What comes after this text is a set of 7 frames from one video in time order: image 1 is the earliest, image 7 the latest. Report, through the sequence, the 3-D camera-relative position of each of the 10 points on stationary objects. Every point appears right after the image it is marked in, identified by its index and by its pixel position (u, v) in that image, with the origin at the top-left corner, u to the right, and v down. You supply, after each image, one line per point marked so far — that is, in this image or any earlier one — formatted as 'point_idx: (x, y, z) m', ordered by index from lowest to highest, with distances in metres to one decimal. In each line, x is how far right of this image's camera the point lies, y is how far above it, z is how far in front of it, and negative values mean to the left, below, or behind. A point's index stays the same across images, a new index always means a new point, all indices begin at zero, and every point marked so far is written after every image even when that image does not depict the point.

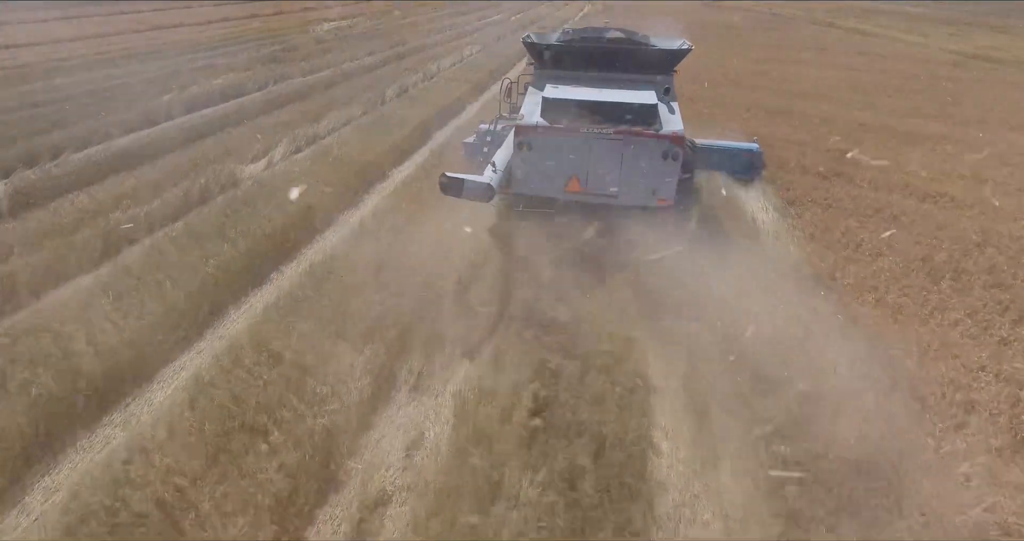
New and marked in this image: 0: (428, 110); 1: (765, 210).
0: (-2.2, +4.3, +15.0) m
1: (+4.0, +1.0, +8.8) m
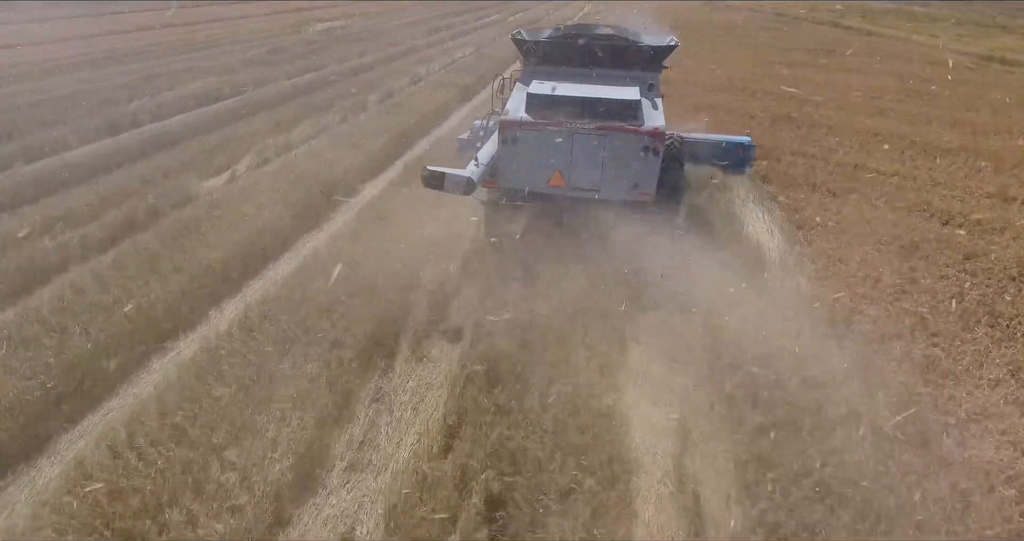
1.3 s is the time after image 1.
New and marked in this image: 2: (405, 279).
0: (-2.5, +3.8, +14.1) m
1: (+3.6, +0.5, +7.9) m
2: (-1.3, -0.1, +6.8) m
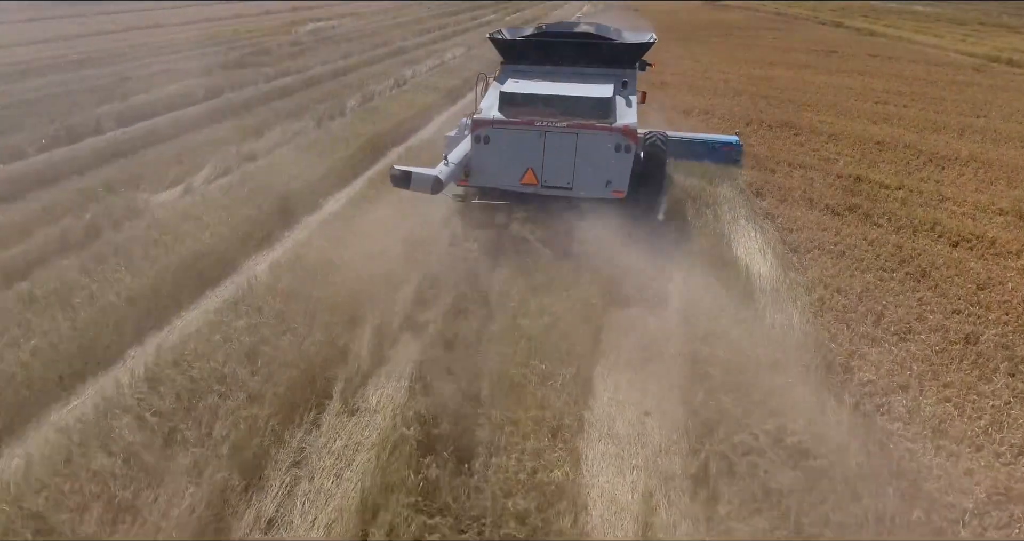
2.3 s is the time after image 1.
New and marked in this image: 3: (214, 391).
0: (-2.9, +3.5, +13.4) m
1: (+3.2, +0.2, +7.1) m
2: (-1.8, -0.4, +6.1) m
3: (-2.6, -1.1, +4.9) m
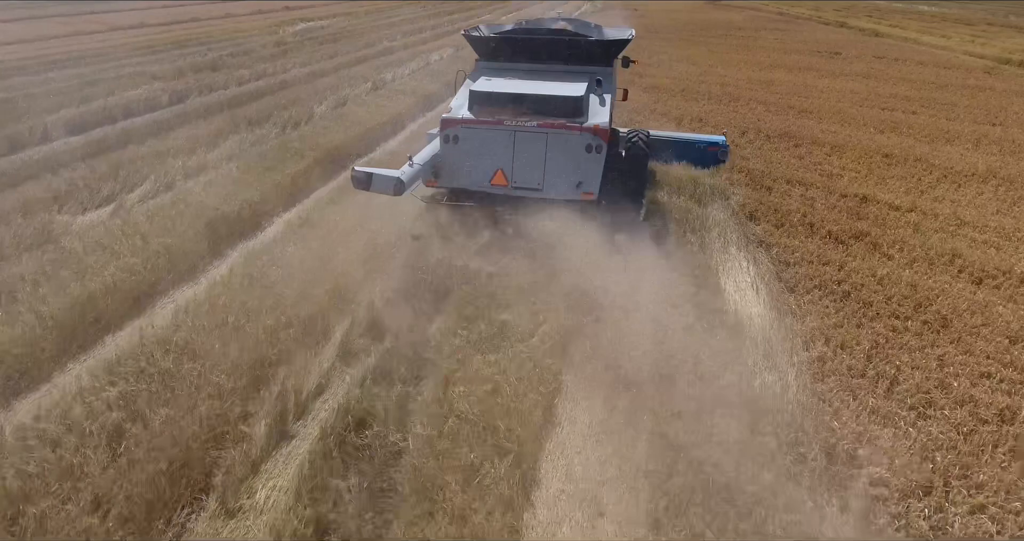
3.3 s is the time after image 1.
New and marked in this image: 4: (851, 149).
0: (-3.5, +3.0, +12.4) m
1: (+2.6, -0.3, +6.1) m
2: (-2.3, -0.9, +5.1) m
3: (-3.1, -1.5, +3.9) m
4: (+6.7, +2.4, +11.2) m
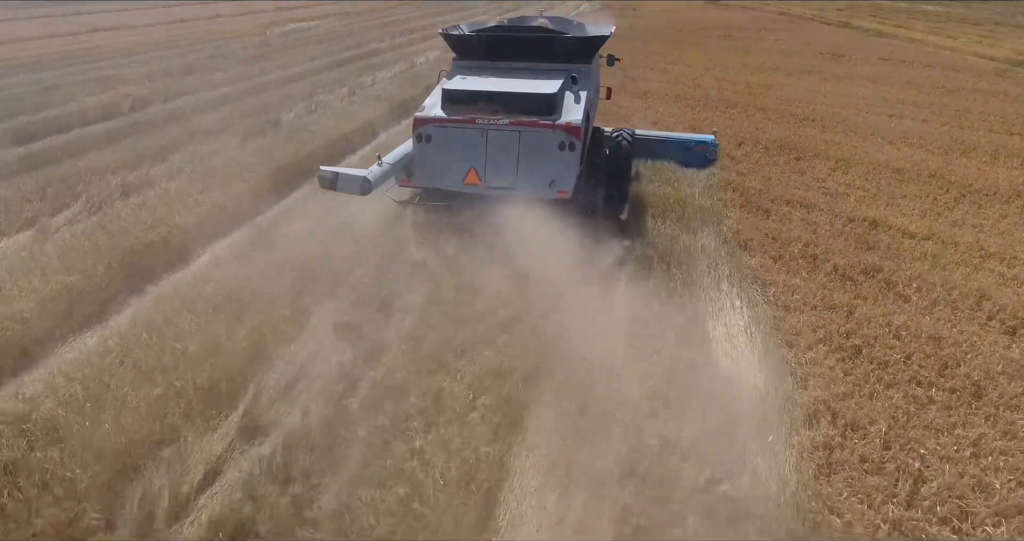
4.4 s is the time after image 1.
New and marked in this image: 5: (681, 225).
0: (-3.9, +2.6, +11.4) m
1: (+2.1, -0.8, +5.1) m
2: (-2.8, -1.3, +4.1) m
3: (-3.6, -2.0, +2.9) m
4: (+6.2, +1.9, +10.2) m
5: (+2.3, +0.6, +7.7) m
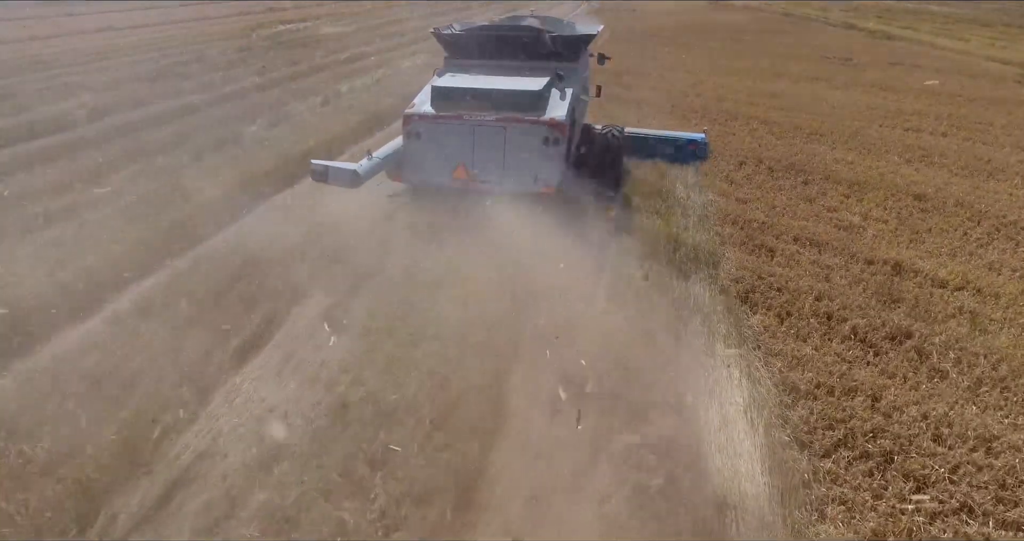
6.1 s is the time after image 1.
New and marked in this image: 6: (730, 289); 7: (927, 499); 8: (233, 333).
0: (-4.4, +2.0, +10.3) m
1: (+1.6, -1.4, +4.0) m
2: (-3.3, -1.9, +3.0) m
3: (-4.1, -2.6, +1.8) m
4: (+5.8, +1.3, +9.1) m
5: (+1.8, 0.0, +6.6) m
6: (+2.4, -0.2, +6.2) m
7: (+2.7, -1.5, +3.7) m
8: (-2.7, -0.6, +5.6) m
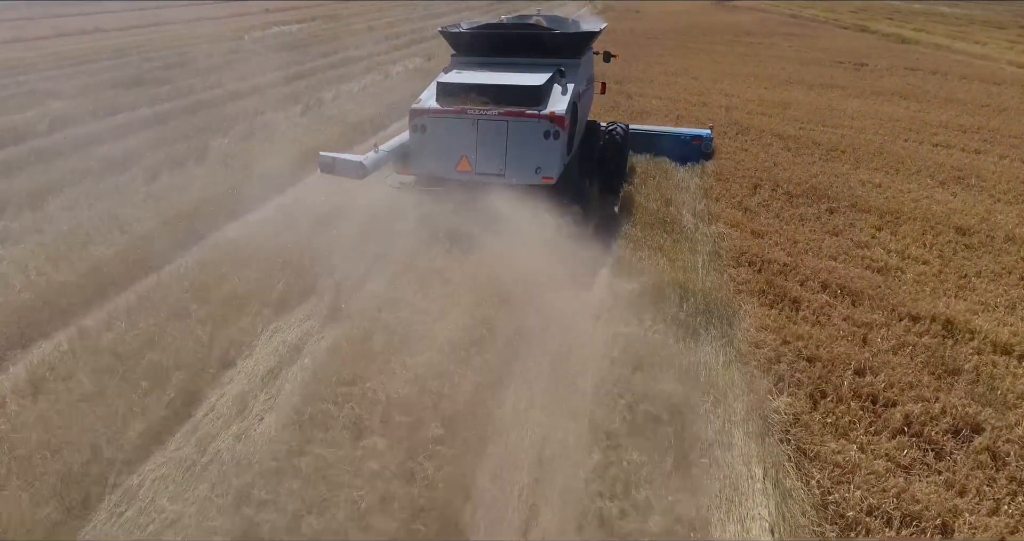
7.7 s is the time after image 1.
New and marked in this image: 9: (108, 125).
0: (-4.6, +1.4, +9.3) m
1: (+1.4, -1.9, +2.9) m
2: (-3.6, -2.5, +2.0) m
3: (-4.4, -3.1, +0.8) m
4: (+5.6, +0.7, +8.0) m
5: (+1.6, -0.5, +5.5) m
6: (+2.1, -0.8, +5.1) m
7: (+2.5, -2.0, +2.6) m
8: (-3.0, -1.2, +4.5) m
9: (-9.1, +3.2, +12.6) m
